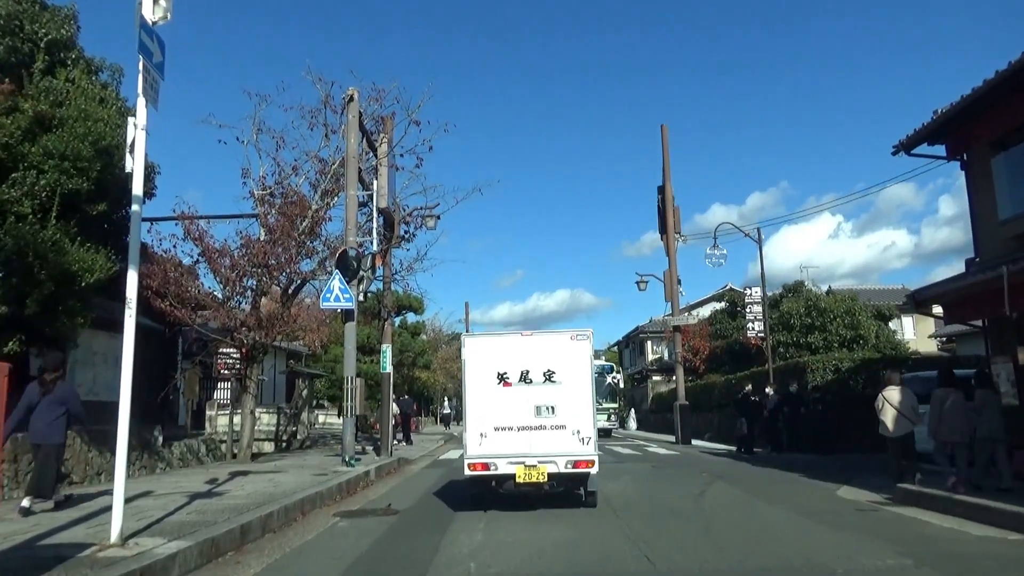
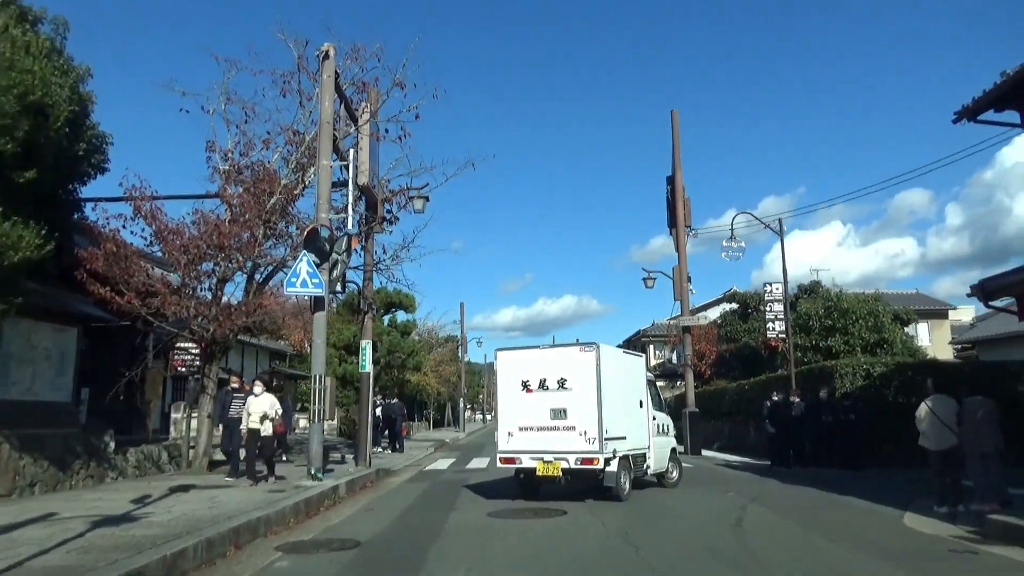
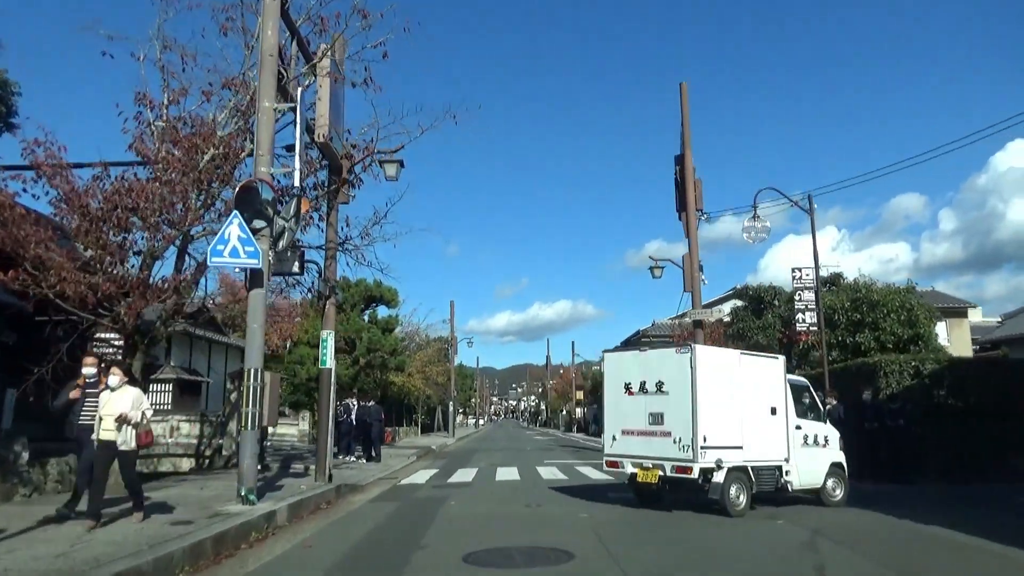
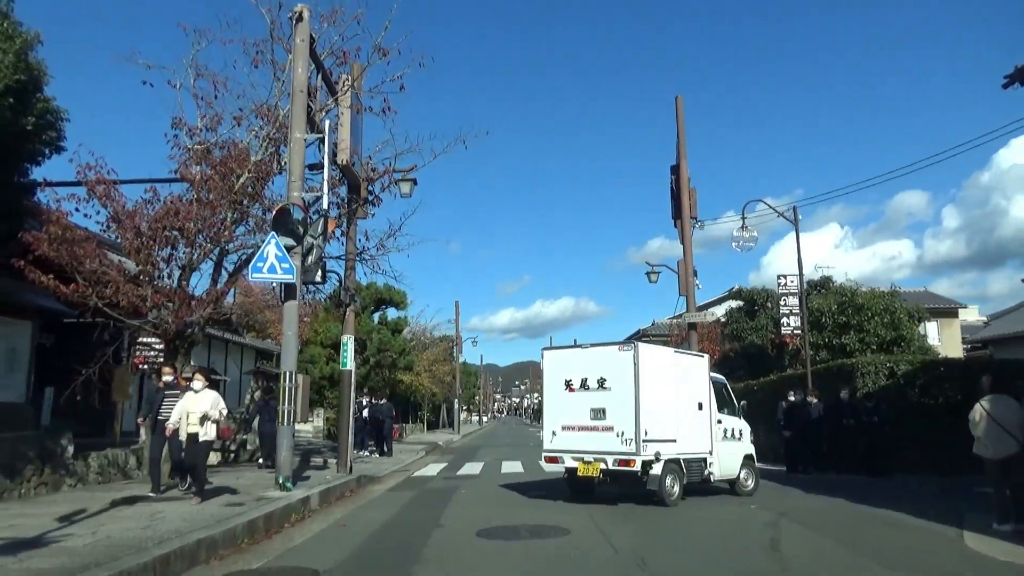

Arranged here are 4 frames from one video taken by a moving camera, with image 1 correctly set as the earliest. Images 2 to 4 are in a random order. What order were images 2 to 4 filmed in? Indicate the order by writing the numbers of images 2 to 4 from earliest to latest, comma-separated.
2, 4, 3
